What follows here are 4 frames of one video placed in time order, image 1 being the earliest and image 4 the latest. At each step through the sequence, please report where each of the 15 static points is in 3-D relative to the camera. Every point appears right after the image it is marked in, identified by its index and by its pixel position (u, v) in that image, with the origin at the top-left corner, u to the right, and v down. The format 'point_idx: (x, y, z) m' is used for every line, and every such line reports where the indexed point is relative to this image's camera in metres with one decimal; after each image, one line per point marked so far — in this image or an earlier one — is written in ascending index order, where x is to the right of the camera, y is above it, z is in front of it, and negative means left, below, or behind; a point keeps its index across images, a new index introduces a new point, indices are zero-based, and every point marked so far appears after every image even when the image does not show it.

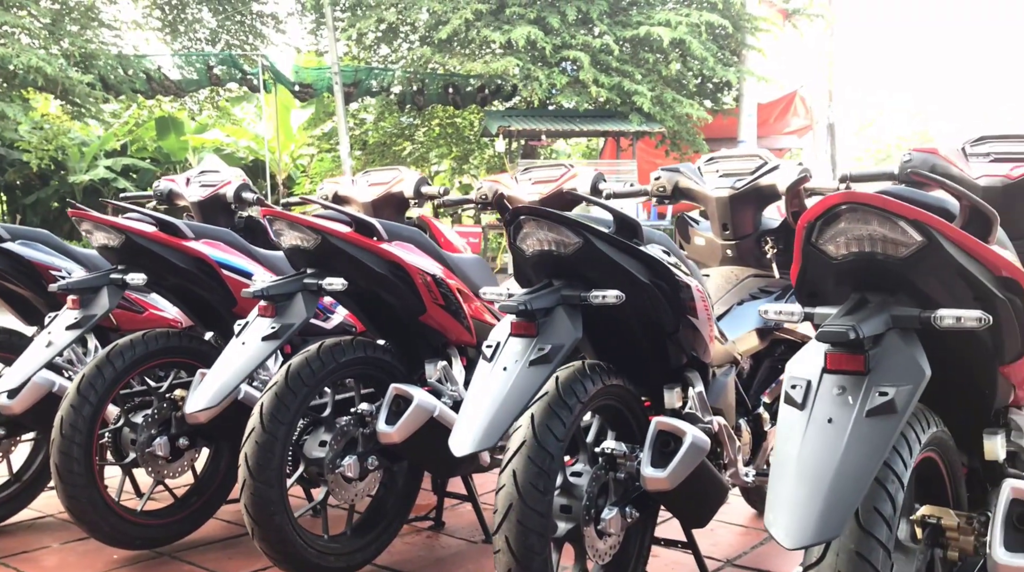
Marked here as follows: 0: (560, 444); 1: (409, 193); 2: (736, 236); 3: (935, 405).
0: (+0.1, -0.4, +2.8) m
1: (-0.5, +0.4, +5.1) m
2: (+0.8, +0.2, +4.3) m
3: (+0.9, -0.3, +2.5) m
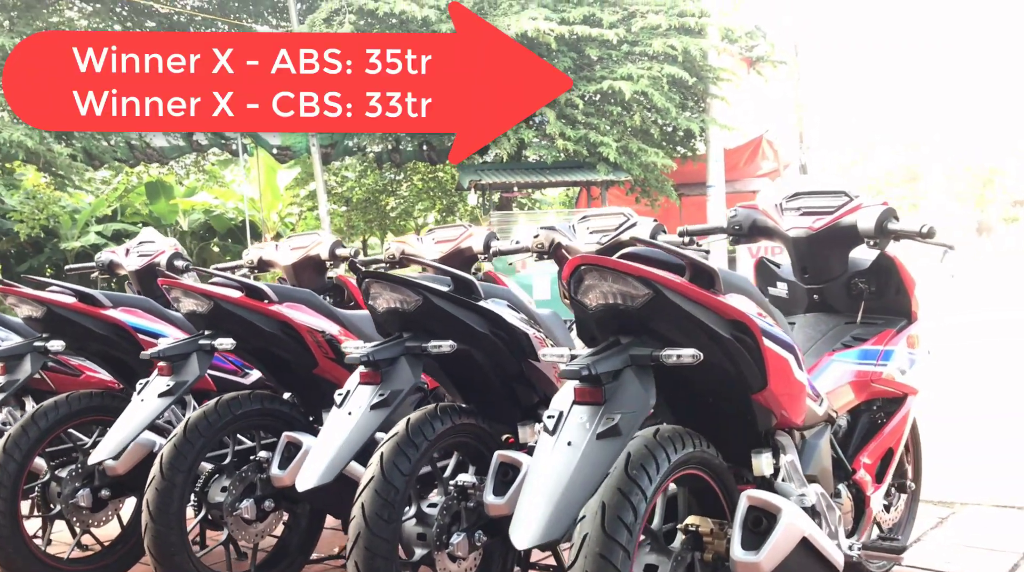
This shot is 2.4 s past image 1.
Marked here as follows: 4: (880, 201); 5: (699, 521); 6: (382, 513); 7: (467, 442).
0: (-0.3, -0.6, +3.2) m
1: (-0.9, +0.1, +5.5) m
2: (+0.4, 0.0, +4.7) m
3: (+0.5, -0.4, +2.9) m
4: (+1.2, +0.3, +3.6) m
5: (+0.4, -0.6, +2.7) m
6: (-0.4, -0.6, +3.2) m
7: (-0.1, -0.5, +3.6) m
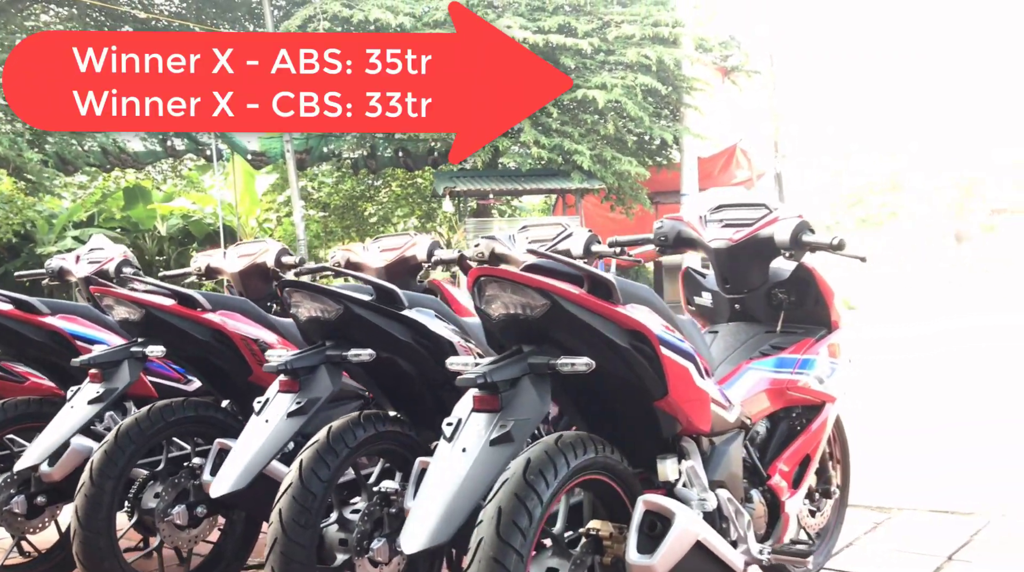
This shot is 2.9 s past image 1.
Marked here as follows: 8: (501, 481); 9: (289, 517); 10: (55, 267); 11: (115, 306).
0: (-0.5, -0.6, +3.3) m
1: (-1.2, +0.1, +5.6) m
2: (+0.1, 0.0, +4.8) m
3: (+0.3, -0.4, +3.0) m
4: (+0.9, +0.2, +3.7) m
5: (+0.2, -0.6, +2.8) m
6: (-0.6, -0.7, +3.2) m
7: (-0.4, -0.5, +3.6) m
8: (0.0, -0.4, +2.6) m
9: (-0.6, -0.7, +3.3) m
10: (-2.5, +0.1, +6.1) m
11: (-1.4, -0.1, +4.0) m
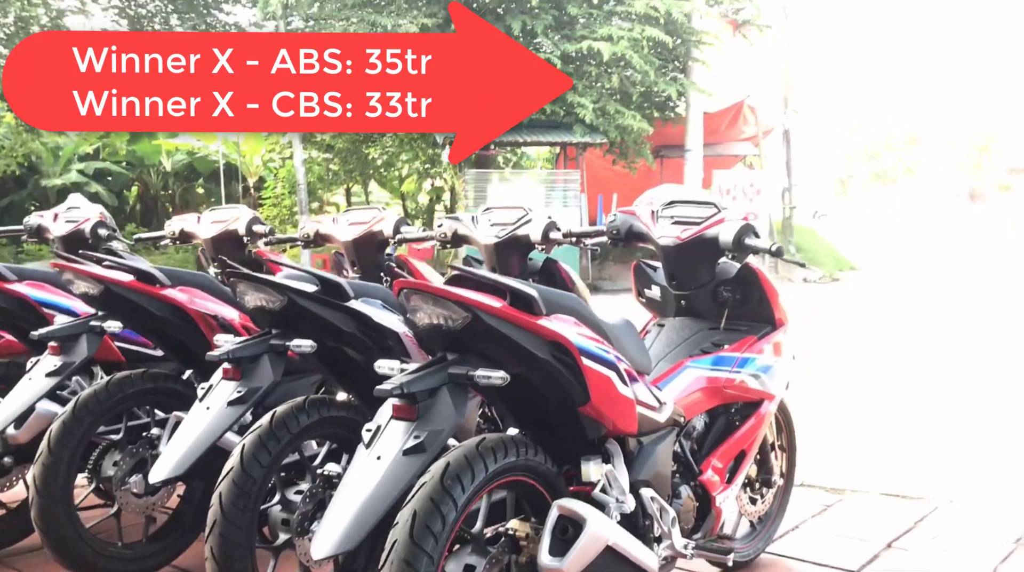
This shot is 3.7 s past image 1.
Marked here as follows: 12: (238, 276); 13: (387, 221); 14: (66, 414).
0: (-0.7, -0.5, +3.4) m
1: (-1.3, +0.3, +5.7) m
2: (0.0, 0.0, +4.8) m
3: (+0.1, -0.4, +3.1) m
4: (+0.8, +0.2, +3.8) m
5: (0.0, -0.6, +2.9) m
6: (-0.8, -0.6, +3.4) m
7: (-0.6, -0.5, +3.7) m
8: (-0.2, -0.5, +2.7) m
9: (-0.8, -0.6, +3.4) m
10: (-2.6, +0.3, +6.2) m
11: (-1.6, 0.0, +4.1) m
12: (-0.8, 0.0, +3.5) m
13: (-0.6, +0.3, +5.3) m
14: (-1.6, -0.5, +4.1) m
